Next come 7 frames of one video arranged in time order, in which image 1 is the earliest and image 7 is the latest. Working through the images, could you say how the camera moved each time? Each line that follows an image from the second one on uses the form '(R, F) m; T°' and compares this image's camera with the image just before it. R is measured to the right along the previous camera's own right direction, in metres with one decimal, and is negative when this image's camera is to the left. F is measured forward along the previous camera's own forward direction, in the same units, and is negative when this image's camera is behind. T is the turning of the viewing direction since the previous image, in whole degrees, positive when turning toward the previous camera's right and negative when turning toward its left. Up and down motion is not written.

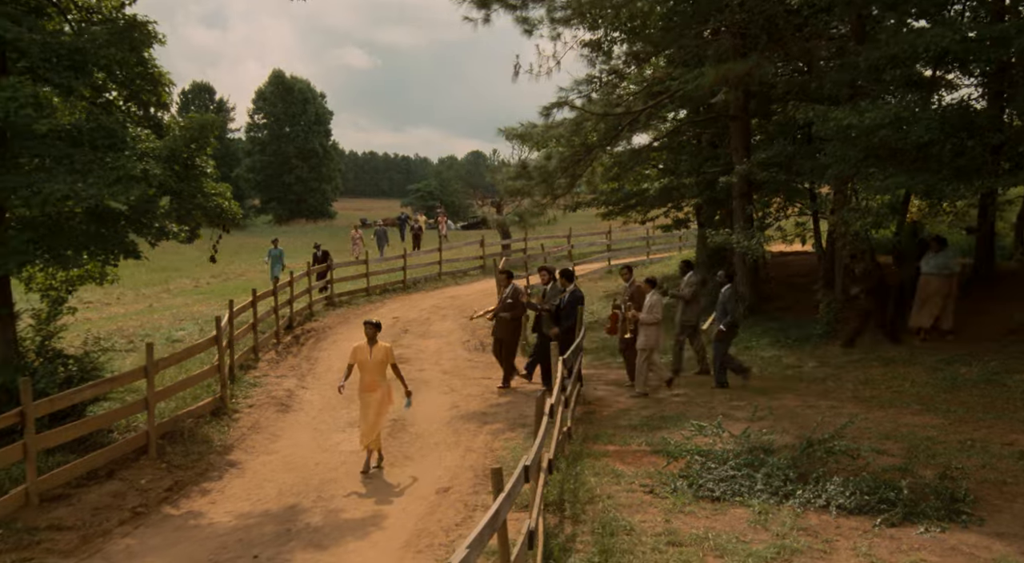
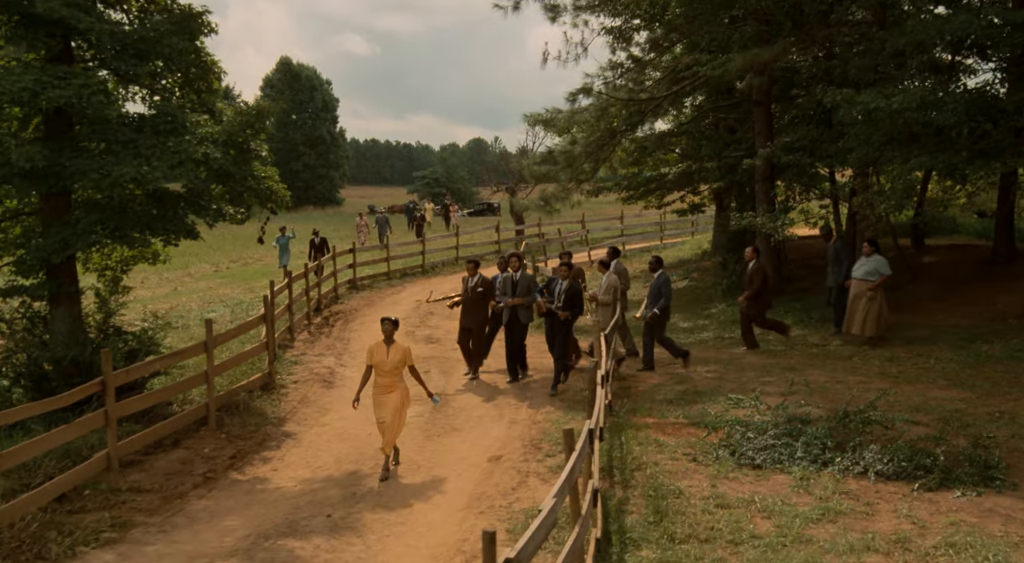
(-0.5, -0.4) m; 0°
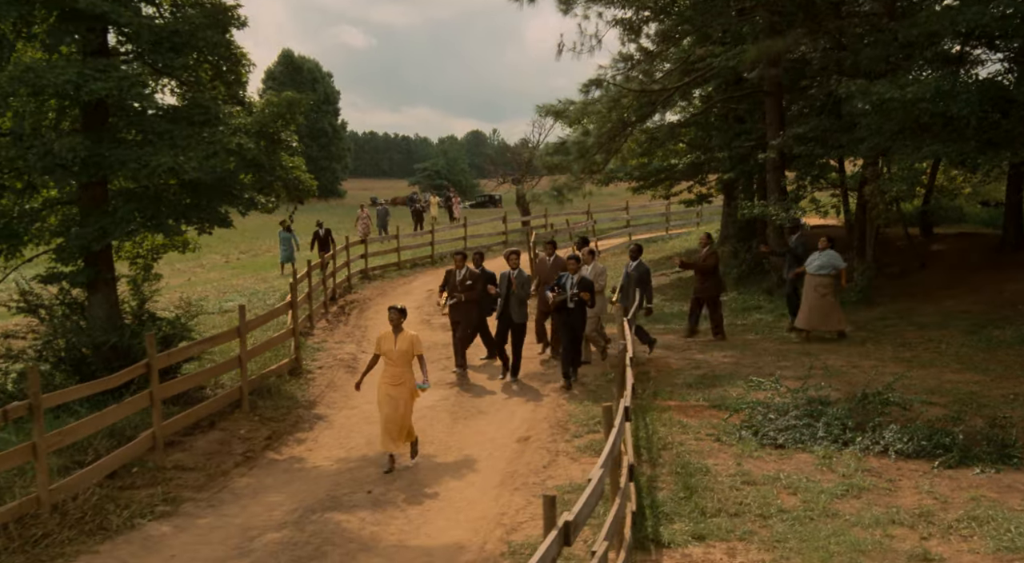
(-0.3, -0.2) m; 0°
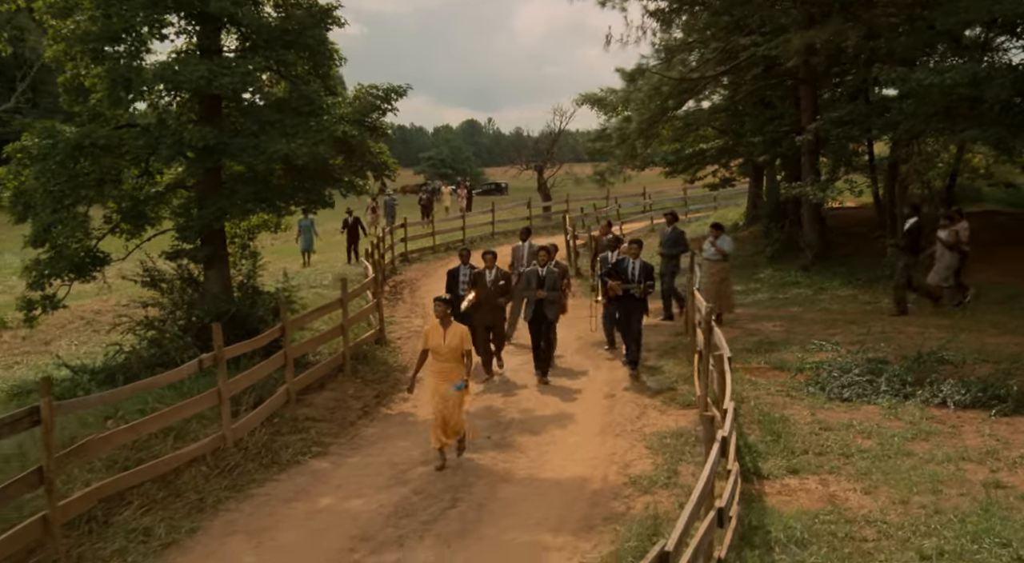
(-1.0, -0.9) m; 0°
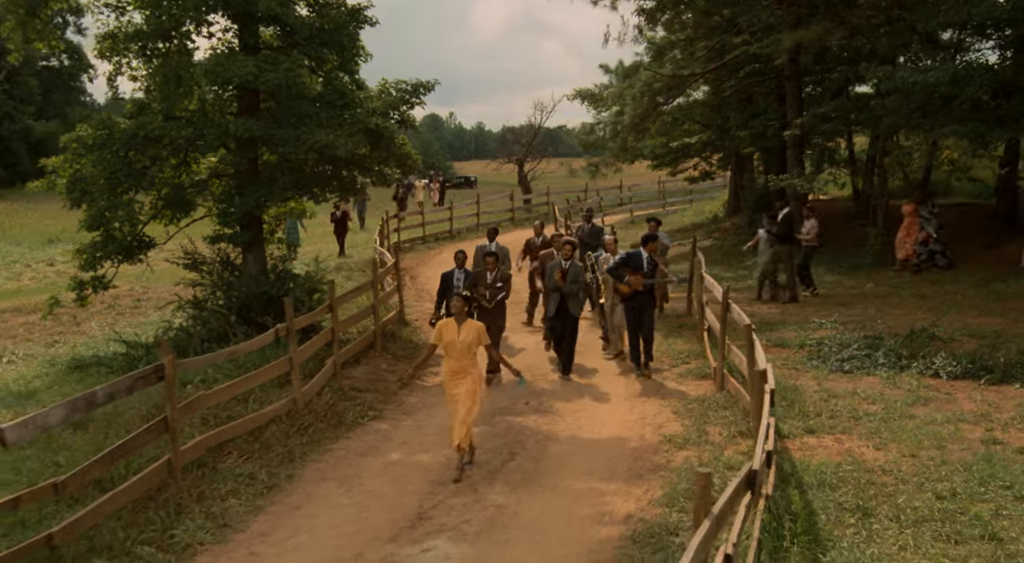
(-0.8, -0.7) m; +2°
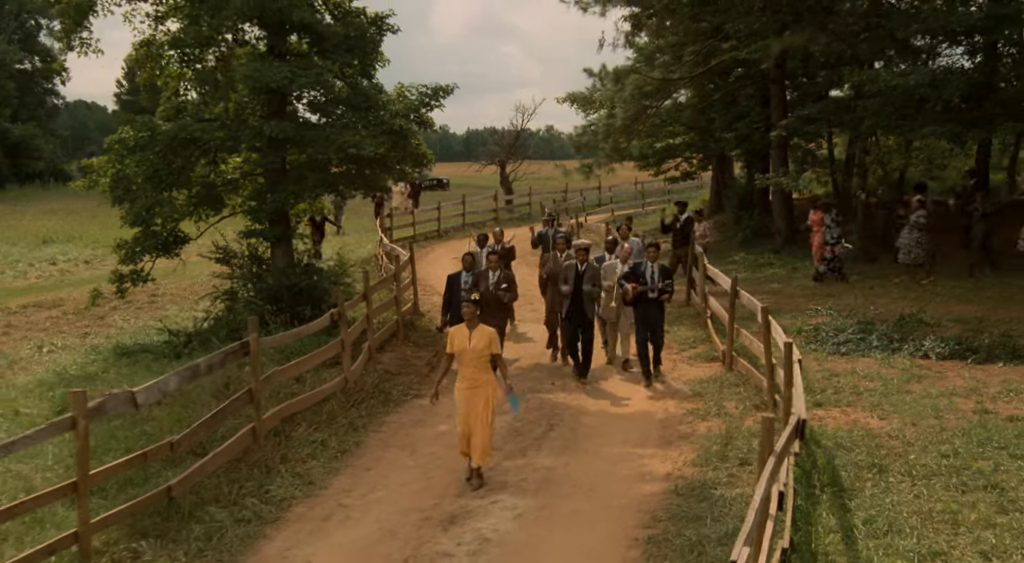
(-0.6, -0.6) m; +2°
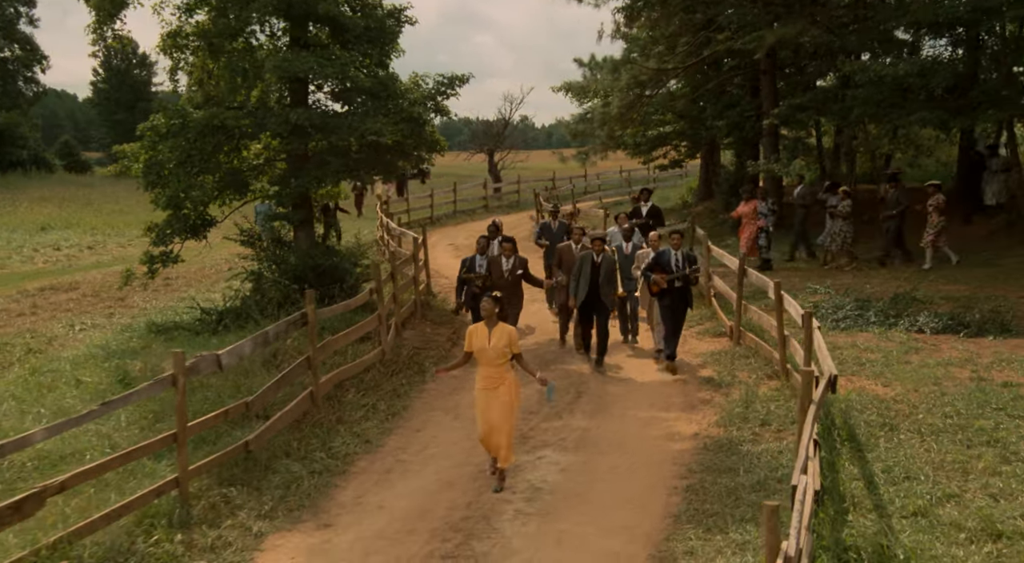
(-0.5, -0.5) m; +1°
